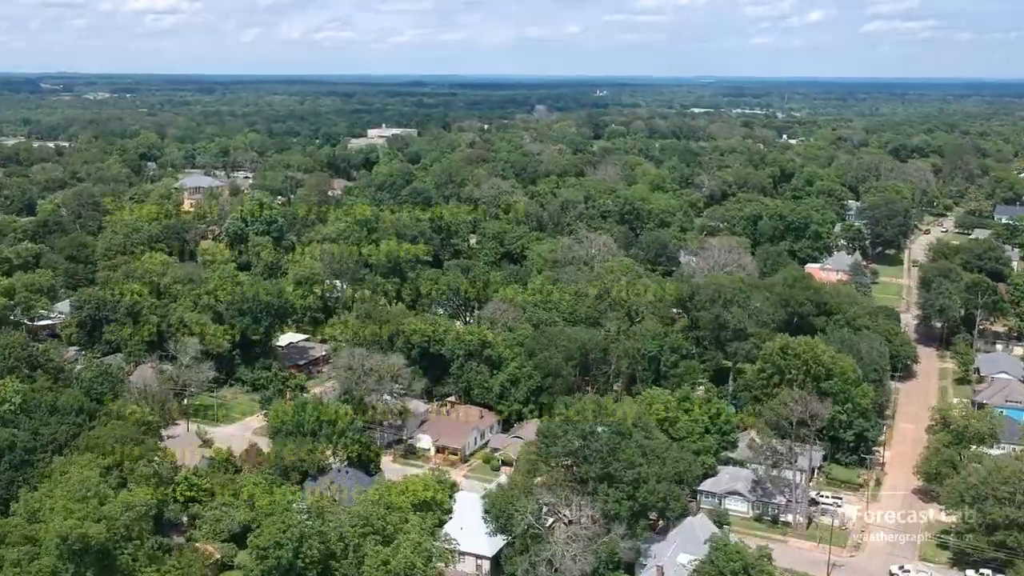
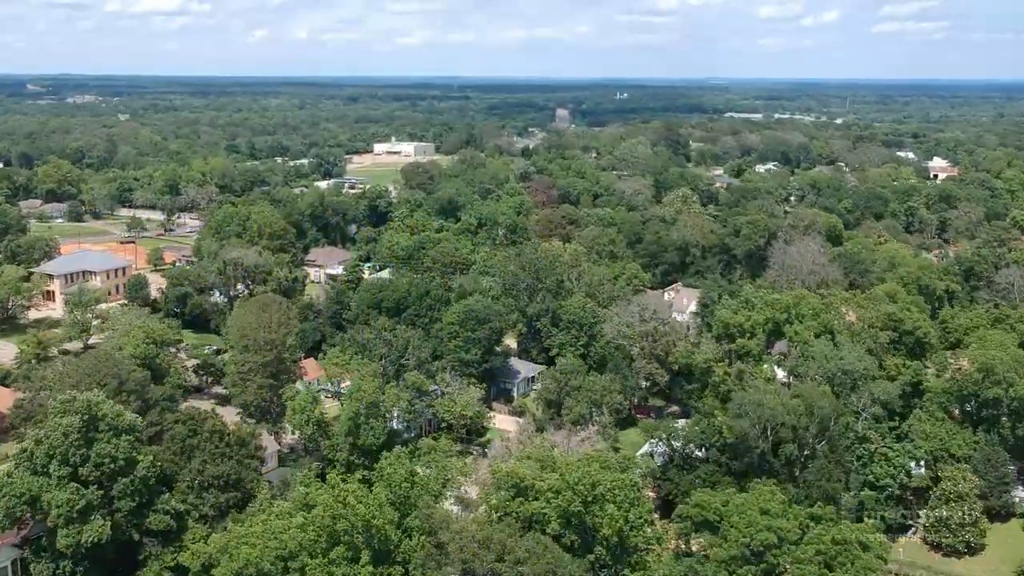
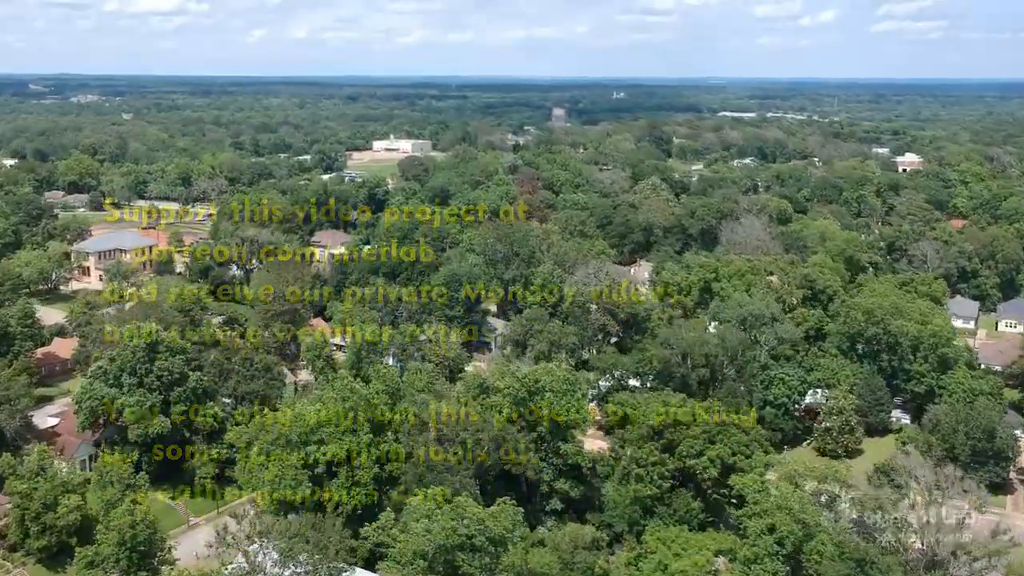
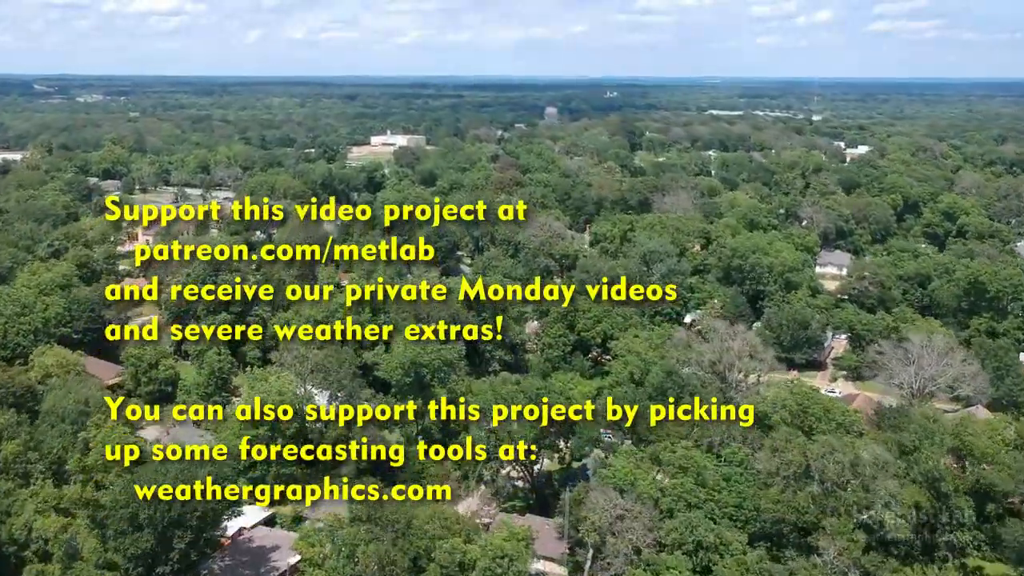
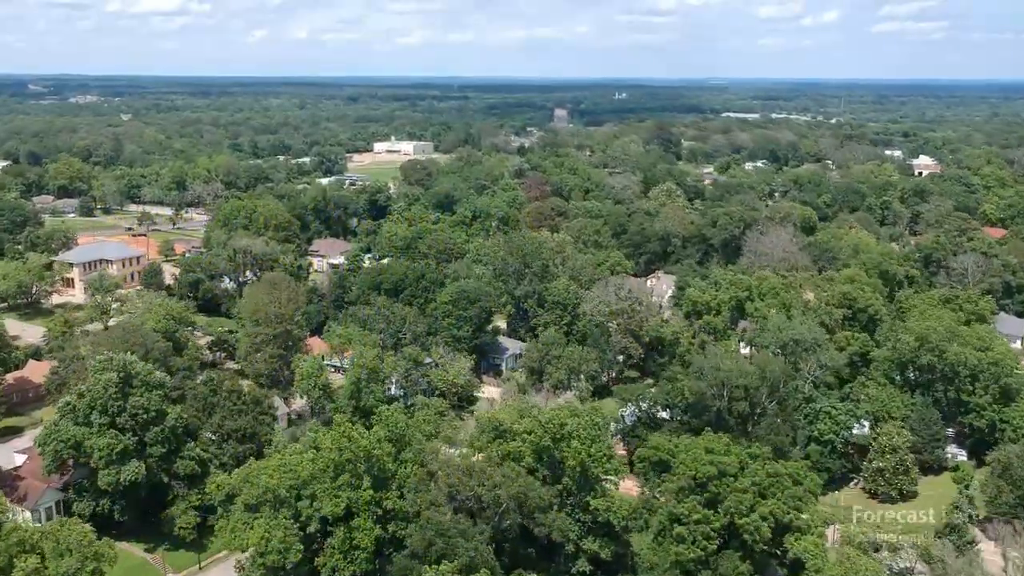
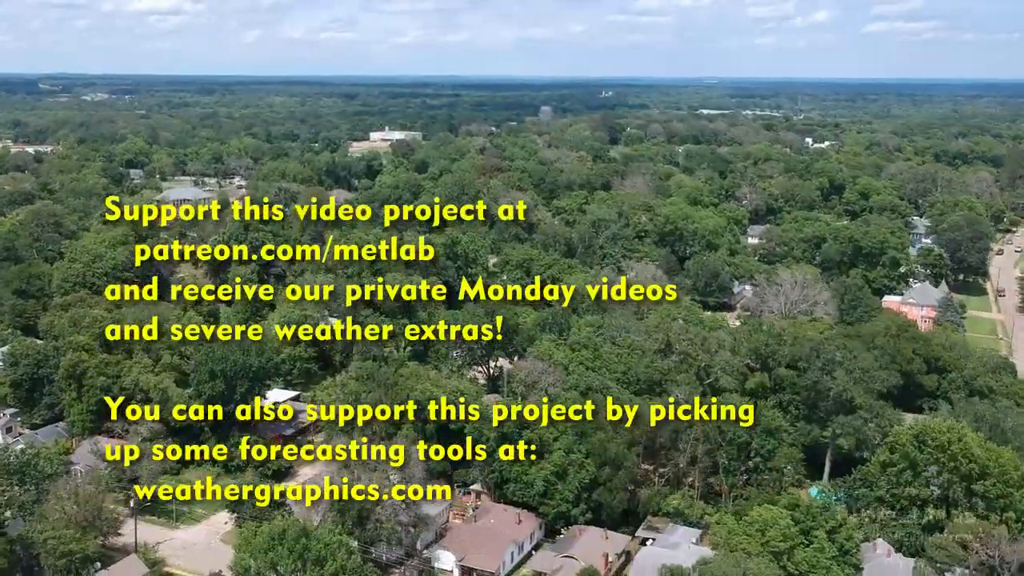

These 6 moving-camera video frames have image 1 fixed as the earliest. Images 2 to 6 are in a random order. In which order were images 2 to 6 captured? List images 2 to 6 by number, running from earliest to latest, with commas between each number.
6, 4, 3, 5, 2
